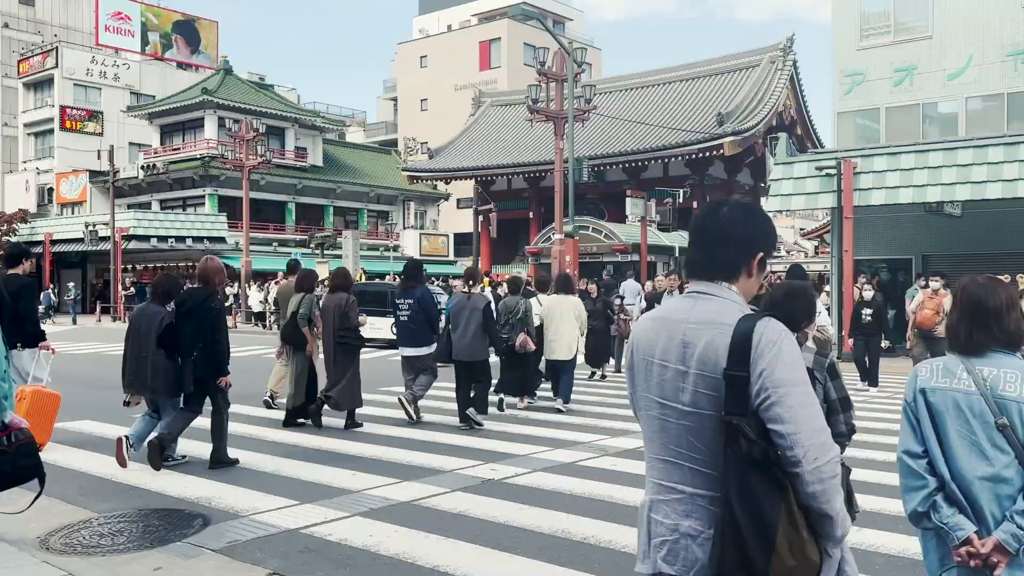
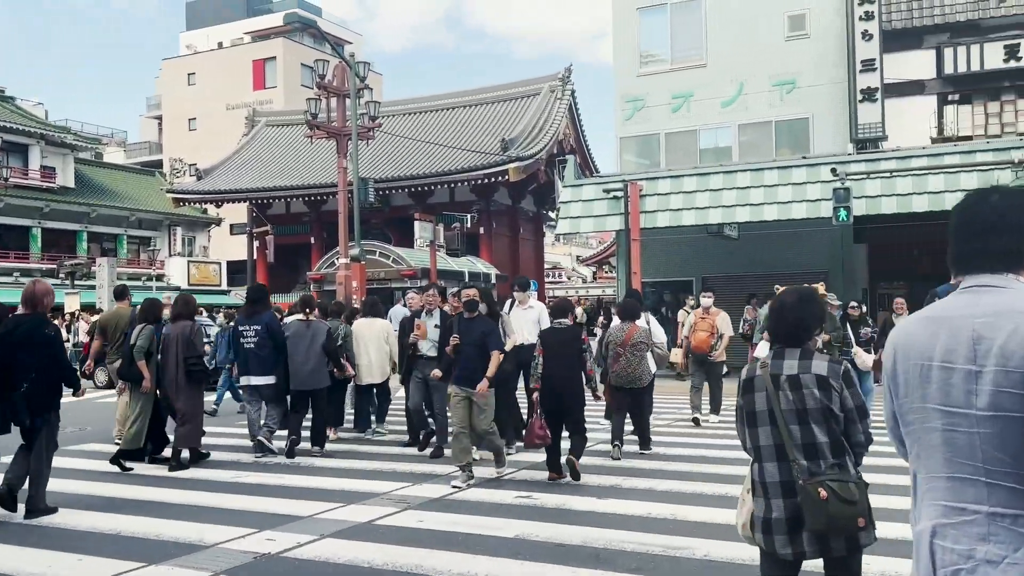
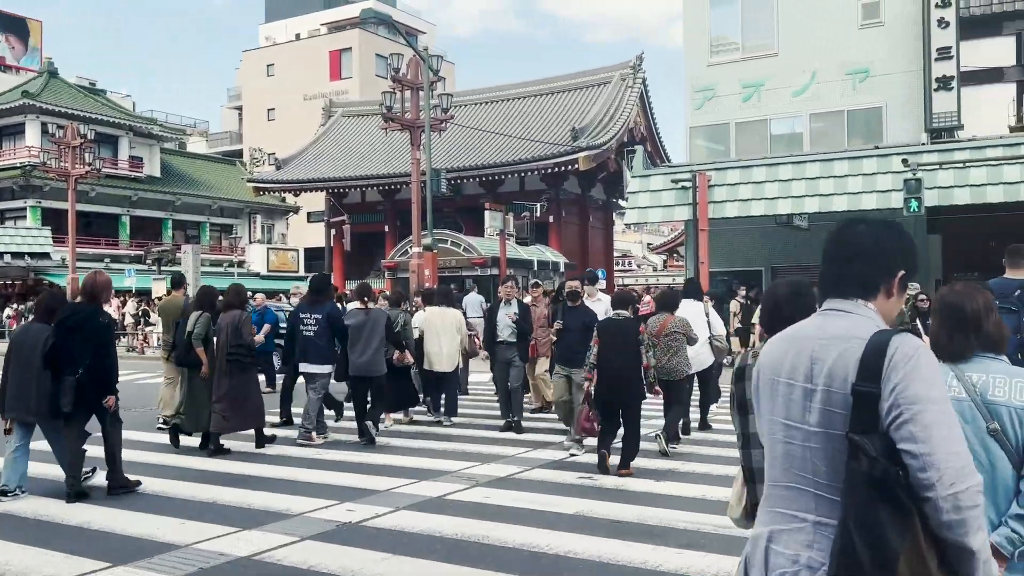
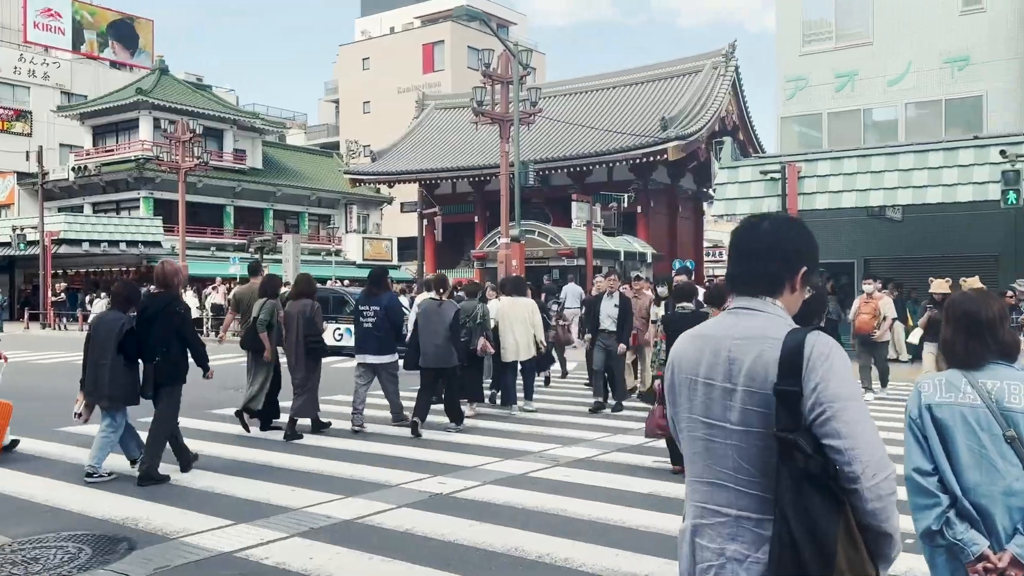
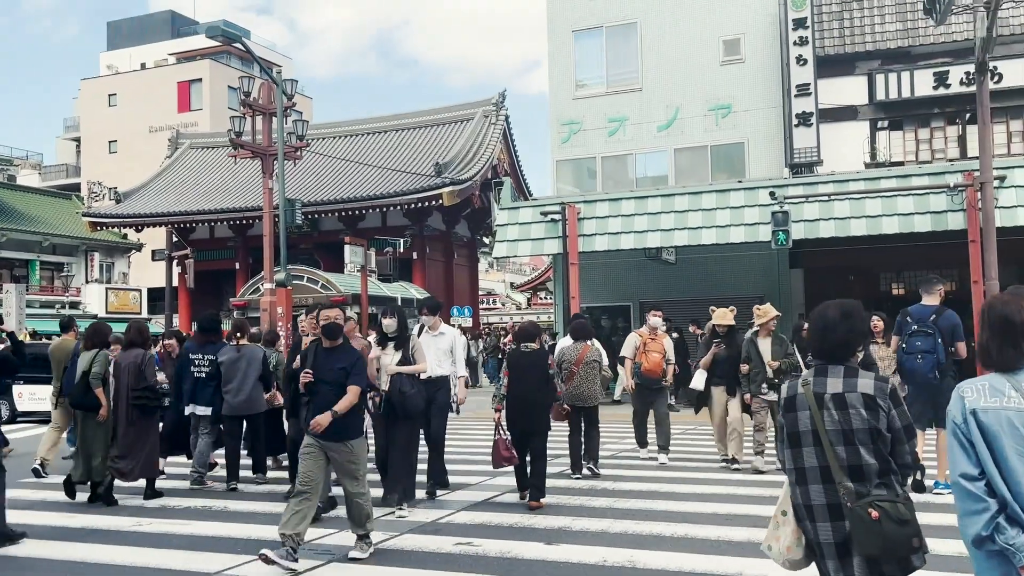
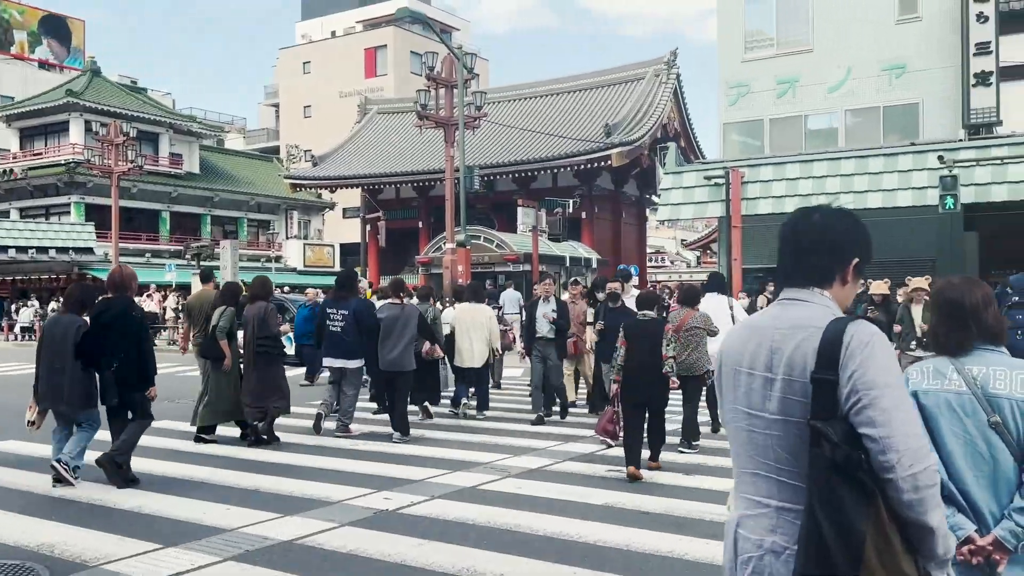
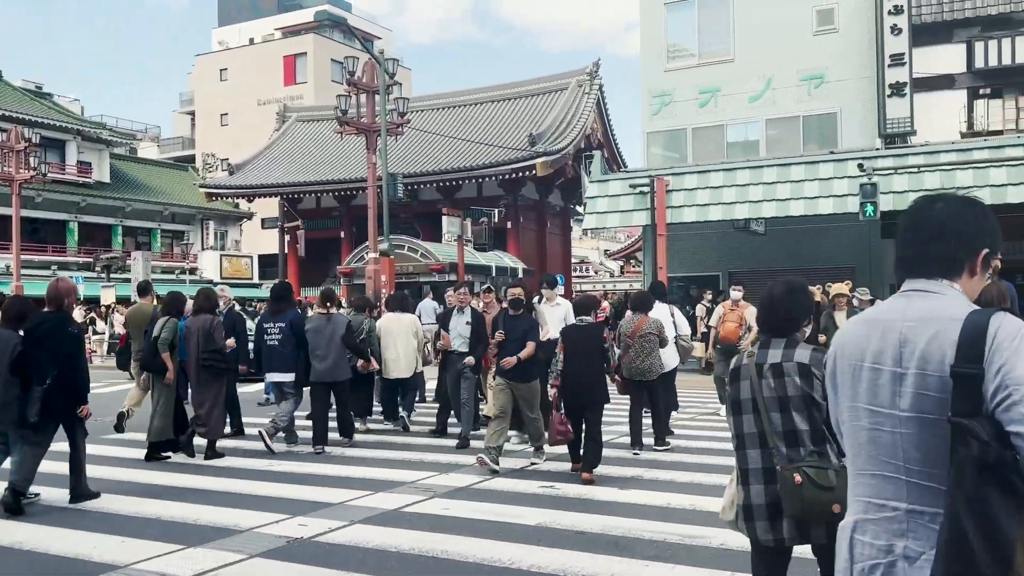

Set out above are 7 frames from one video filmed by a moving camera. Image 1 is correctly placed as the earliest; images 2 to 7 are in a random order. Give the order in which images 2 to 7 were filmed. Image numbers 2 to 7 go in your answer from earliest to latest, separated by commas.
4, 6, 3, 7, 2, 5
